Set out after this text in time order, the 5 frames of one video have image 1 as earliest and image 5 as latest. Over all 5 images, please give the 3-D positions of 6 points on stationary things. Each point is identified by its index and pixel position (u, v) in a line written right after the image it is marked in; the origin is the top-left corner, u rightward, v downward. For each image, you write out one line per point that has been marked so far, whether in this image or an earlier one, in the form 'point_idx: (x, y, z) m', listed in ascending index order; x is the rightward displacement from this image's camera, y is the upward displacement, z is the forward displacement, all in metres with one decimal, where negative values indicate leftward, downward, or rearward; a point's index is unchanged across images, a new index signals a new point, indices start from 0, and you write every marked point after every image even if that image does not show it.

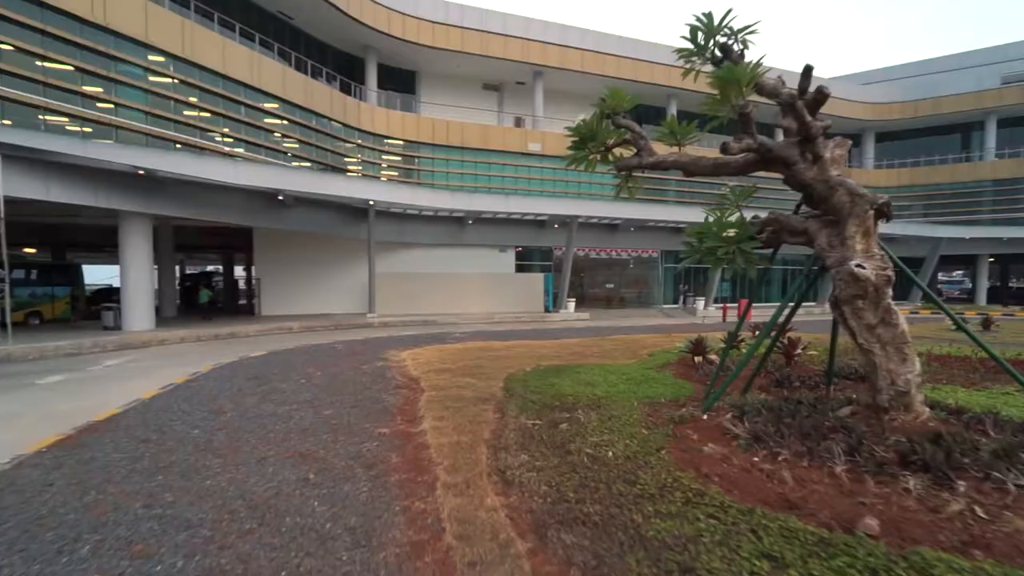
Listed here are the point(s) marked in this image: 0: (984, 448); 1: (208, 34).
0: (+3.8, -1.3, +3.5) m
1: (-12.8, +10.7, +18.2) m
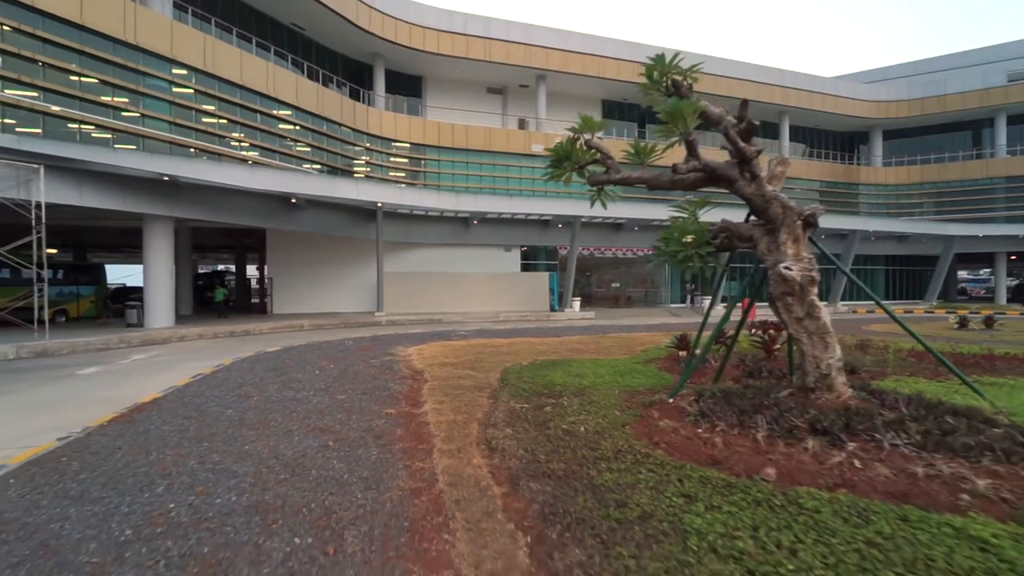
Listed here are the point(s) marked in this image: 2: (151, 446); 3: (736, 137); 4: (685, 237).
0: (+3.6, -1.3, +4.2) m
1: (-12.8, +10.8, +19.2) m
2: (-4.3, -1.9, +5.1) m
3: (+2.8, +1.8, +5.3) m
4: (+2.4, +0.7, +5.9) m
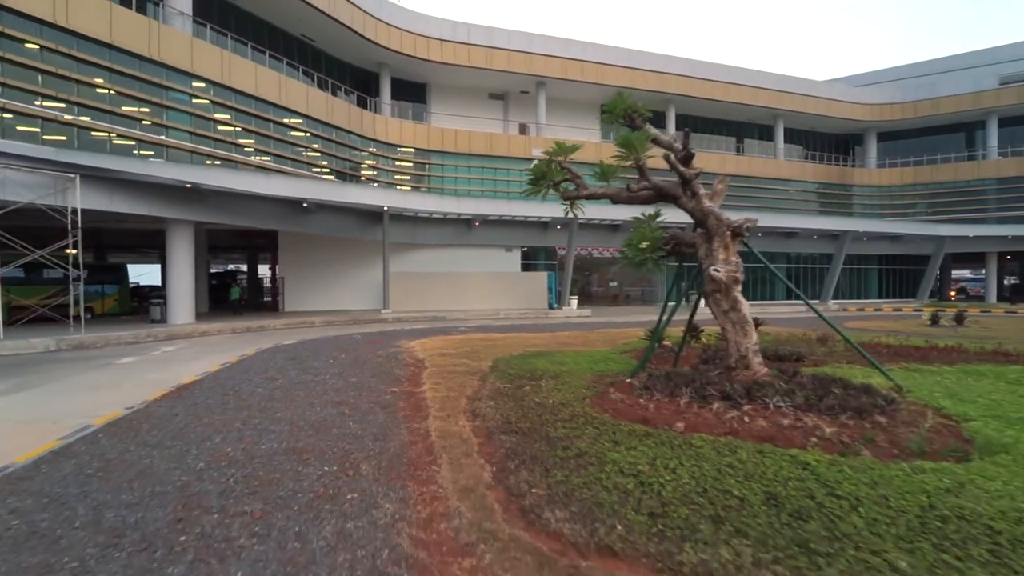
0: (+3.3, -1.2, +5.4) m
1: (-12.9, +10.8, +20.5) m
2: (-4.6, -1.8, +6.3) m
3: (+2.5, +1.9, +6.4) m
4: (+2.1, +0.7, +7.1) m
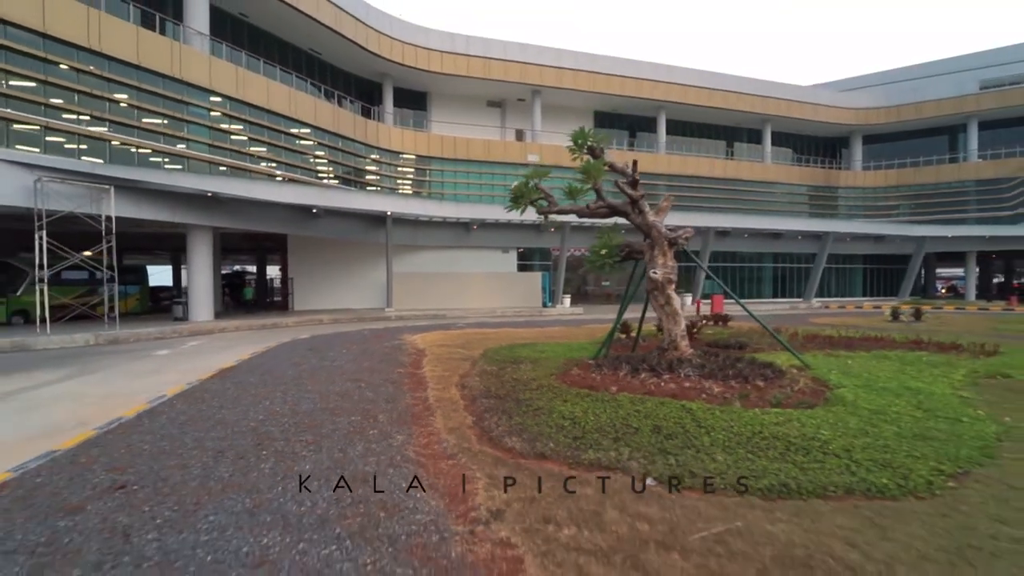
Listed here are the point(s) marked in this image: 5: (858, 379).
0: (+2.9, -1.2, +7.0) m
1: (-13.2, +10.8, +22.2) m
2: (-4.9, -1.8, +8.0) m
3: (+2.1, +1.9, +8.0) m
4: (+1.8, +0.7, +8.7) m
5: (+5.9, -1.6, +7.4) m
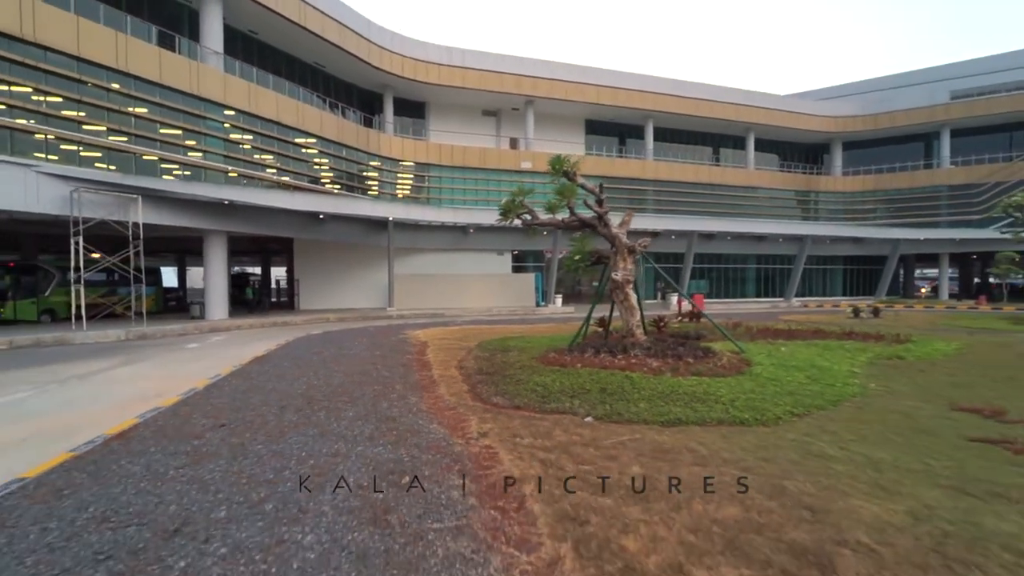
0: (+2.7, -1.2, +8.8) m
1: (-13.6, +10.8, +23.9) m
2: (-5.2, -1.8, +9.7) m
3: (+1.9, +1.9, +9.8) m
4: (+1.5, +0.8, +10.5) m
5: (+5.6, -1.5, +9.2) m
